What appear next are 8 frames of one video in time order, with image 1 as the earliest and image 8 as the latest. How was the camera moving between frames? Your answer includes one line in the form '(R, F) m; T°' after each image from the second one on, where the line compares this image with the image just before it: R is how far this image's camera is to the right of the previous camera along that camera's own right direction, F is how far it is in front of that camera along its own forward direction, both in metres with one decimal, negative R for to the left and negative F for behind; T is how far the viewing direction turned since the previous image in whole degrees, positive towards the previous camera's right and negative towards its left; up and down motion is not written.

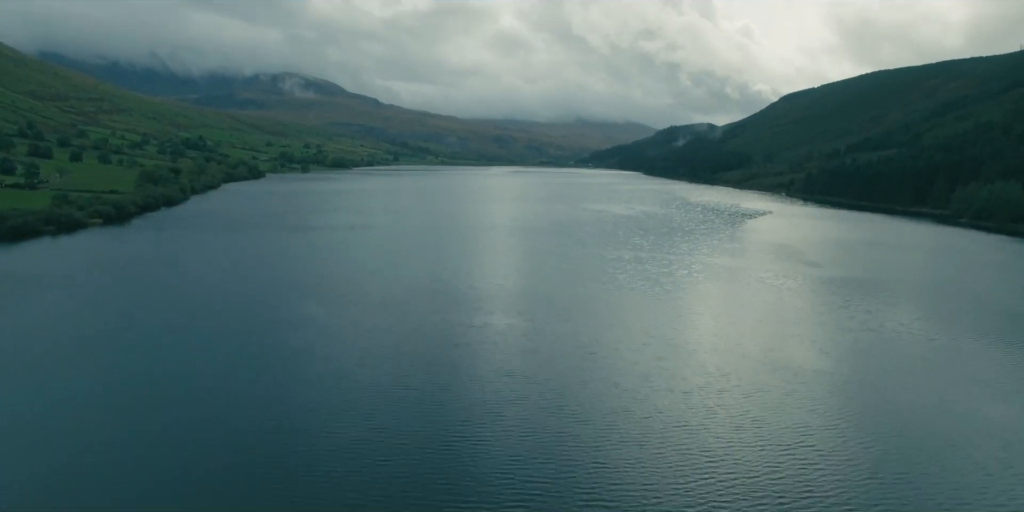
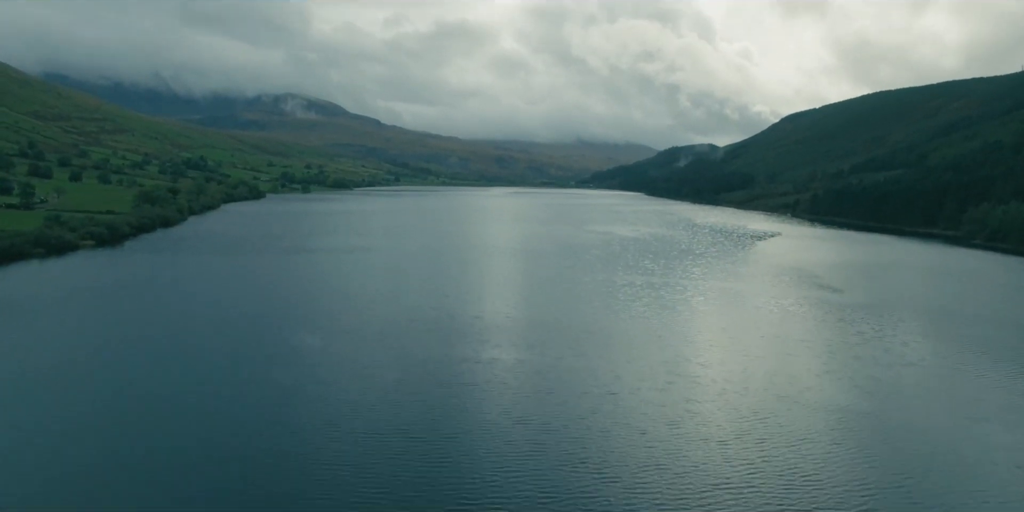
(-0.2, +1.4) m; 0°
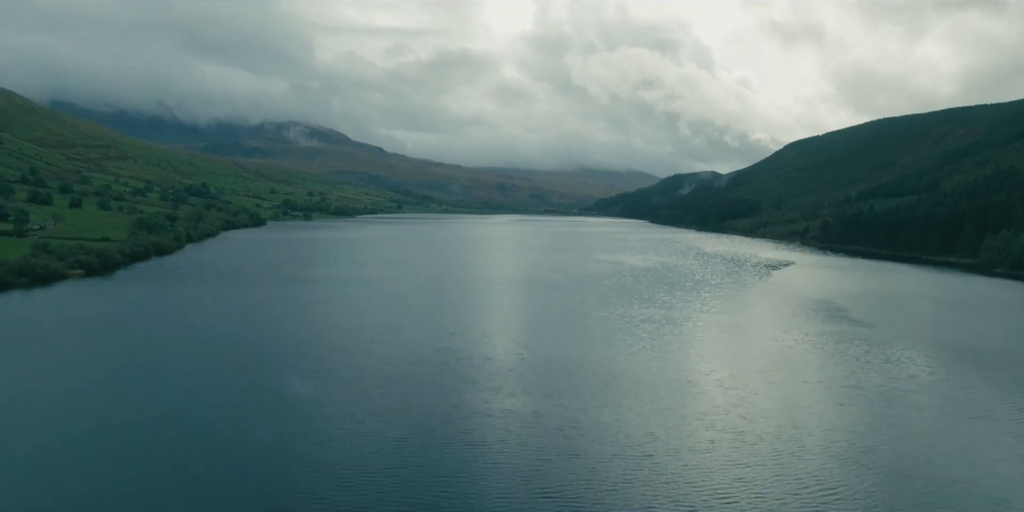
(-0.3, +1.9) m; 0°
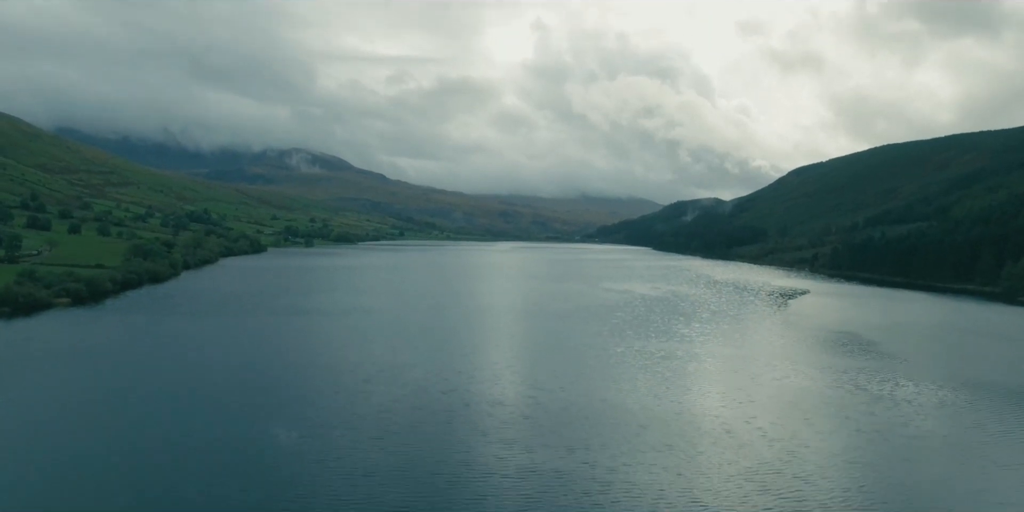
(-0.3, +2.0) m; 0°
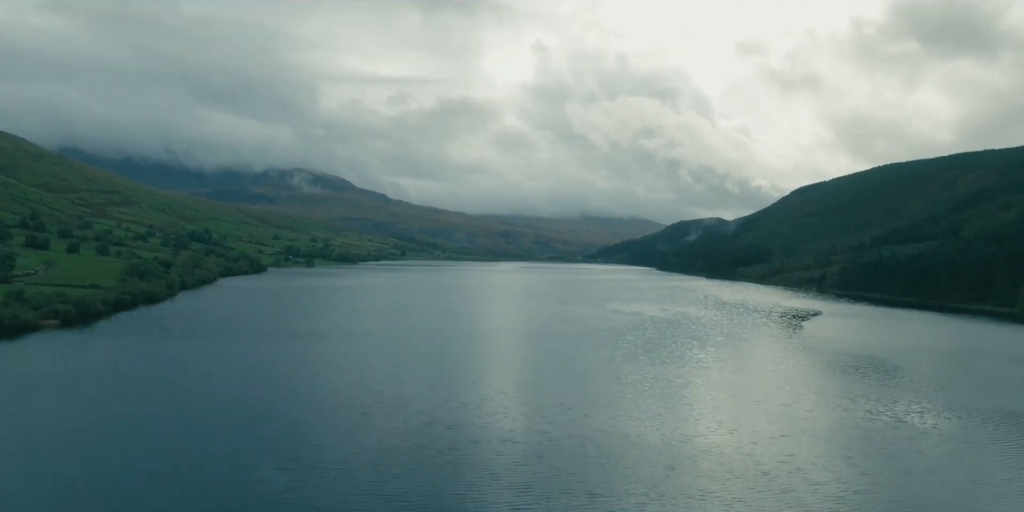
(-0.2, +1.5) m; 0°
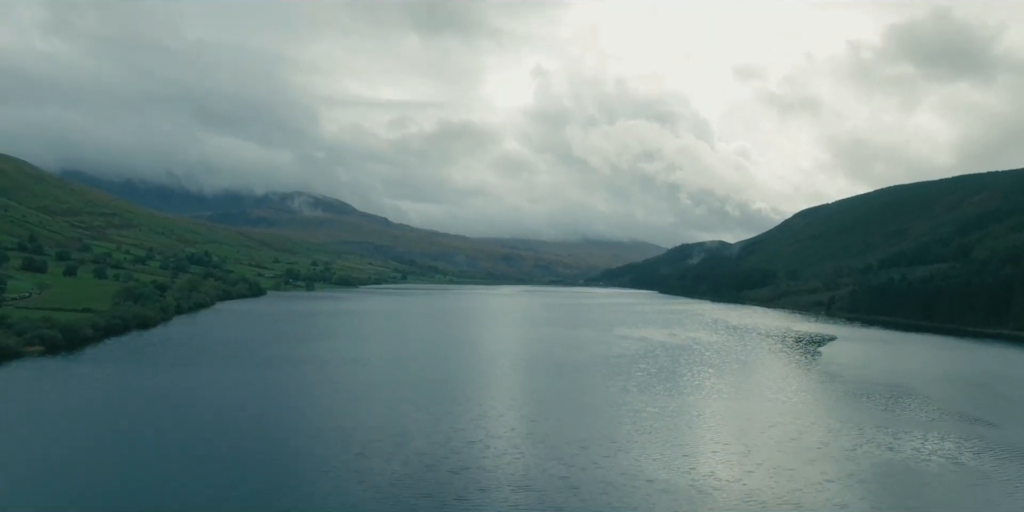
(-0.3, +1.7) m; 0°
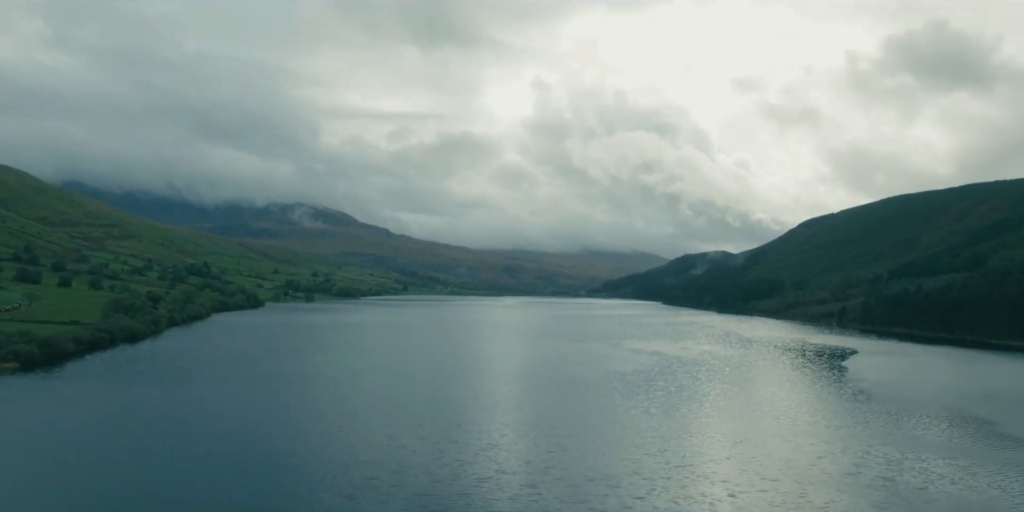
(-0.3, +2.5) m; 0°
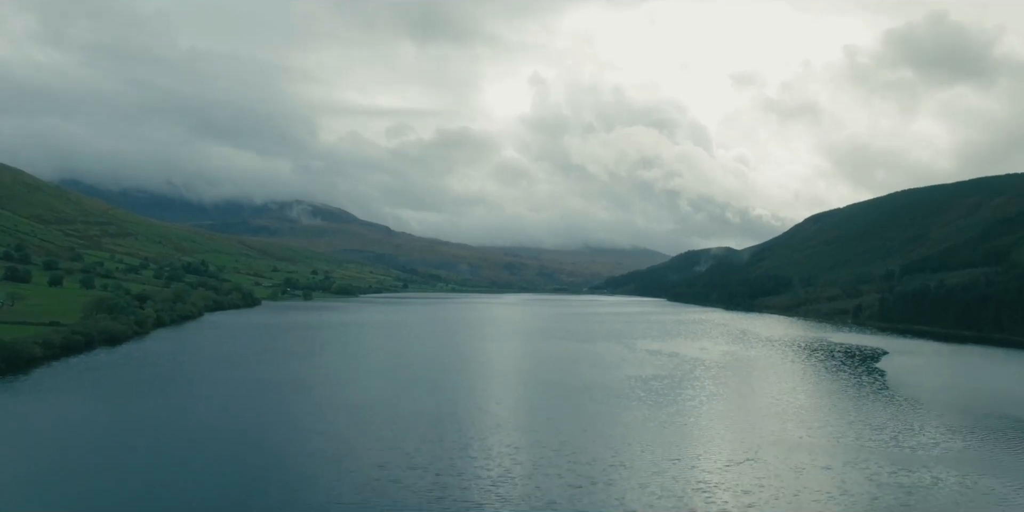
(-0.4, +3.6) m; 0°
